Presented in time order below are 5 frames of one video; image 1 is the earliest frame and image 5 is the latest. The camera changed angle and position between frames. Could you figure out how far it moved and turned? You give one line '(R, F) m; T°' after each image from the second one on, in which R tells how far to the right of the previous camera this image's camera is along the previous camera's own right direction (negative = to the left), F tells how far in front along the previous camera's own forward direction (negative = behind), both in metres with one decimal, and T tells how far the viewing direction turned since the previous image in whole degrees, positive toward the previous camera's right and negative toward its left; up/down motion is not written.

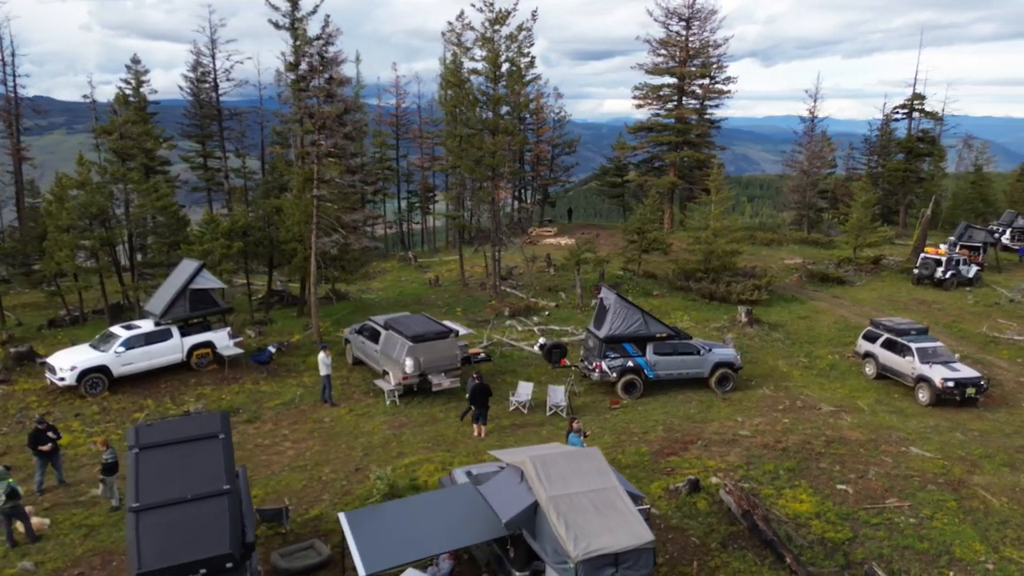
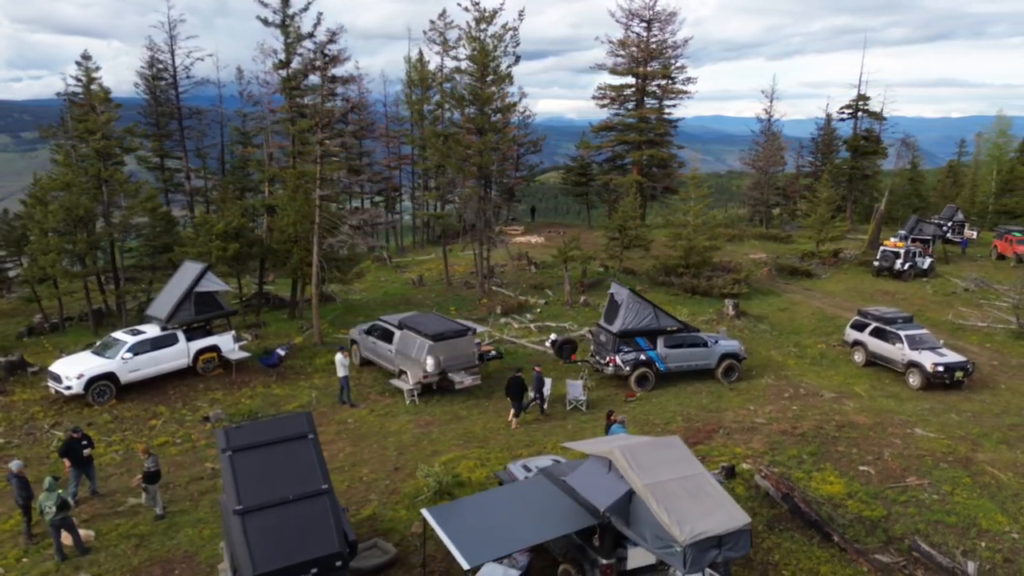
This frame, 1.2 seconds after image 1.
(-1.9, -0.1) m; +5°
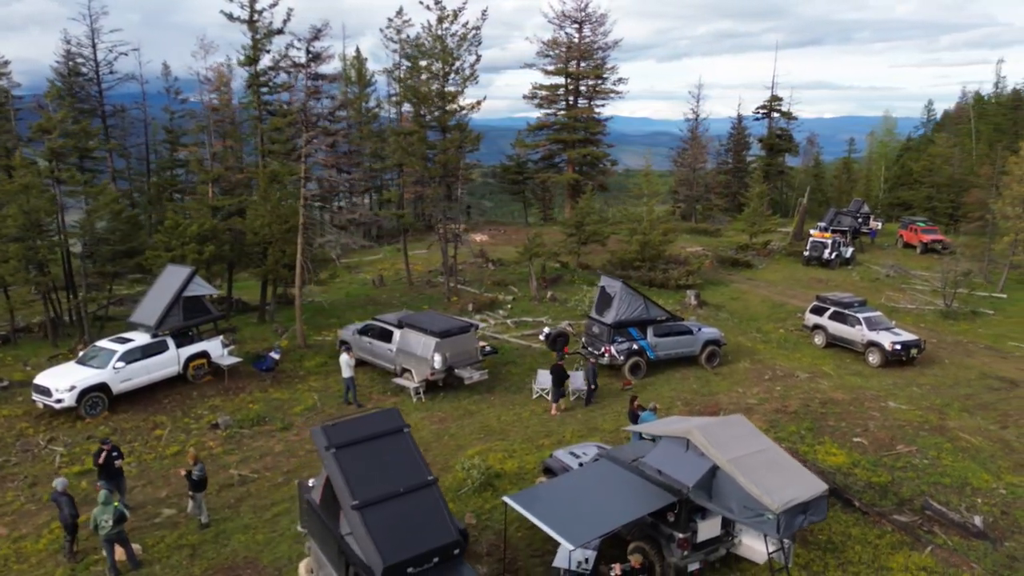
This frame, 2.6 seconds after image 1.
(-2.3, -0.2) m; +7°
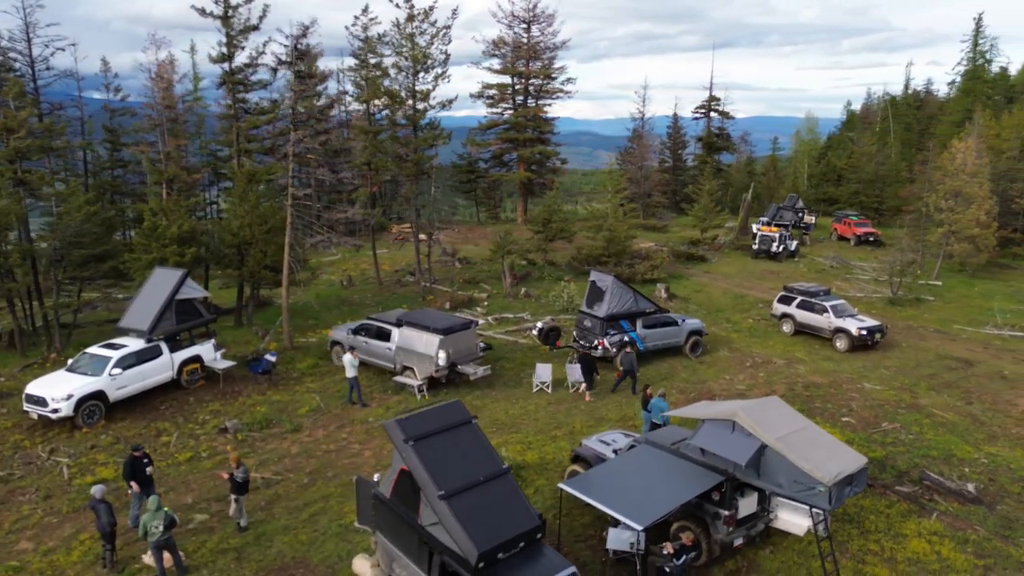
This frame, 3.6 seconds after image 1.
(-1.8, -0.2) m; +6°
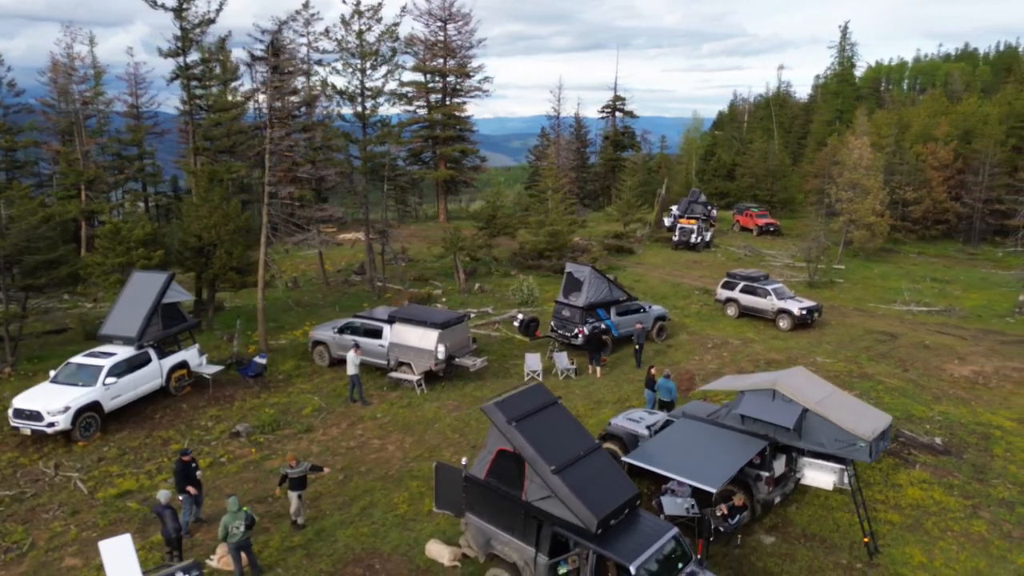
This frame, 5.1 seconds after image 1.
(-2.6, -0.3) m; +9°
